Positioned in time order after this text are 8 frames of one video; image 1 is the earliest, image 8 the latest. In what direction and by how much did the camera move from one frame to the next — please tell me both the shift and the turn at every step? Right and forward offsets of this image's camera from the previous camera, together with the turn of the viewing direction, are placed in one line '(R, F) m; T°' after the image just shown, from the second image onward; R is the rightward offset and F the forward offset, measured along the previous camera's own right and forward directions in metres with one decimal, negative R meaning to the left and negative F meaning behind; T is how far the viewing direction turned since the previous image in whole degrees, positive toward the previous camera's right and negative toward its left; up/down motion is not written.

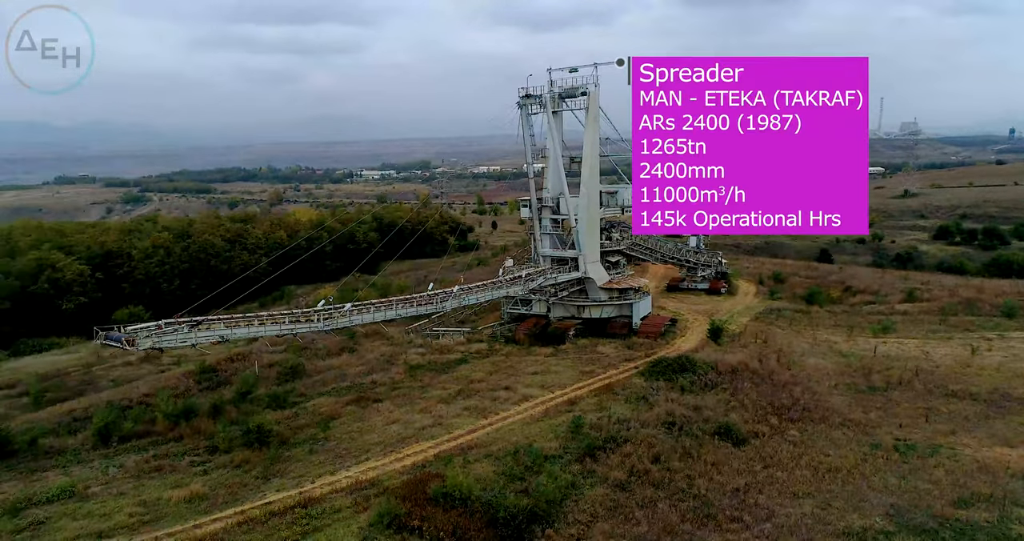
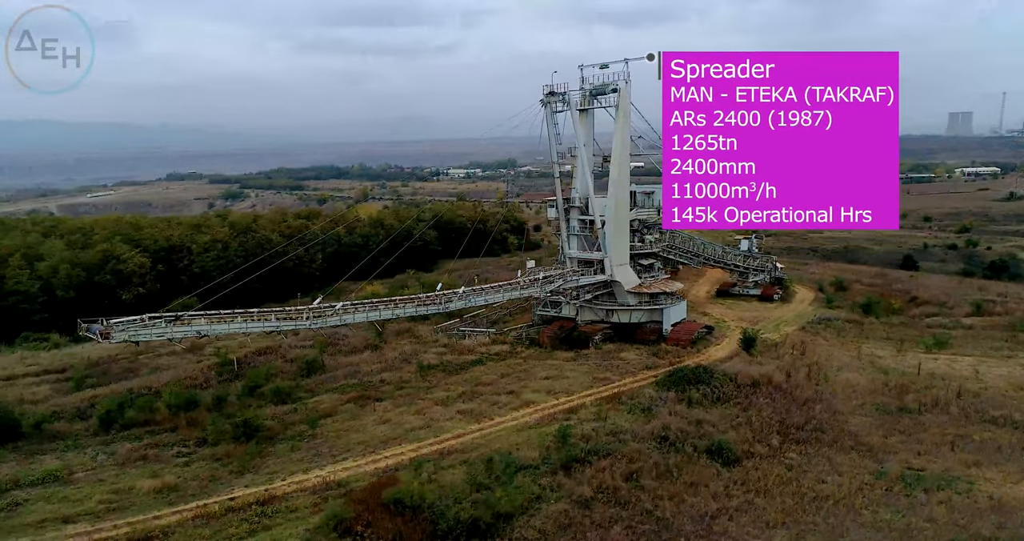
(+2.6, +0.7) m; -7°
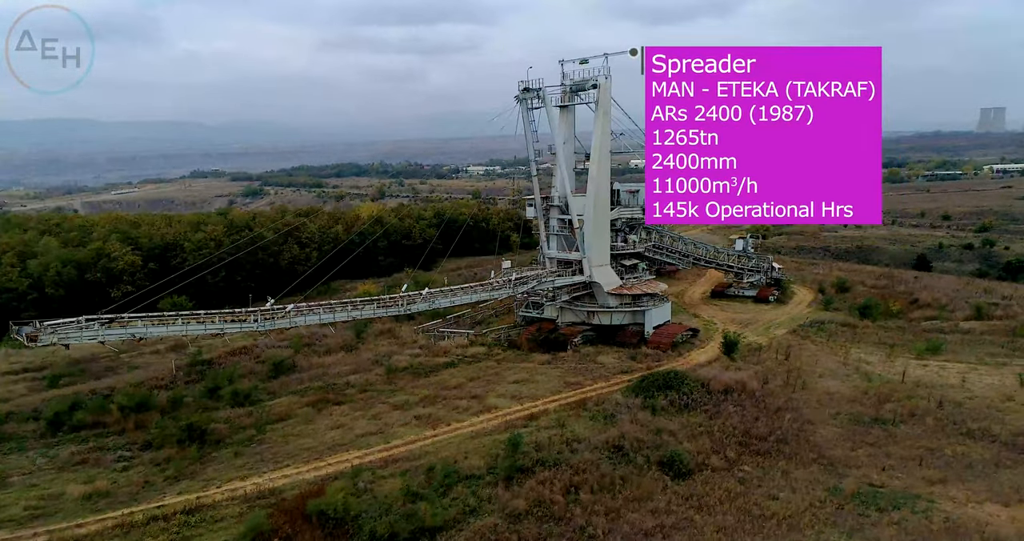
(+1.8, +0.6) m; -2°
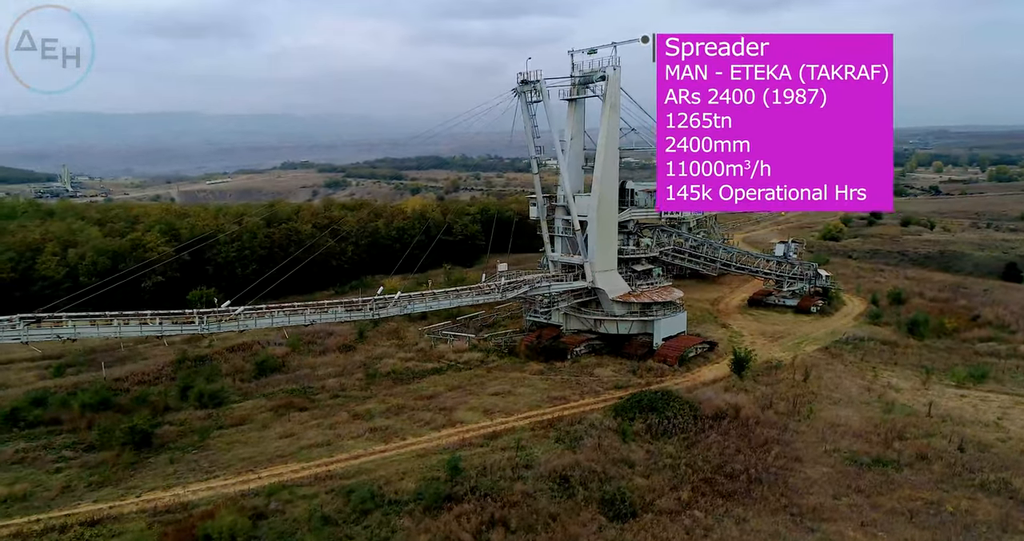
(+3.1, +1.7) m; -7°
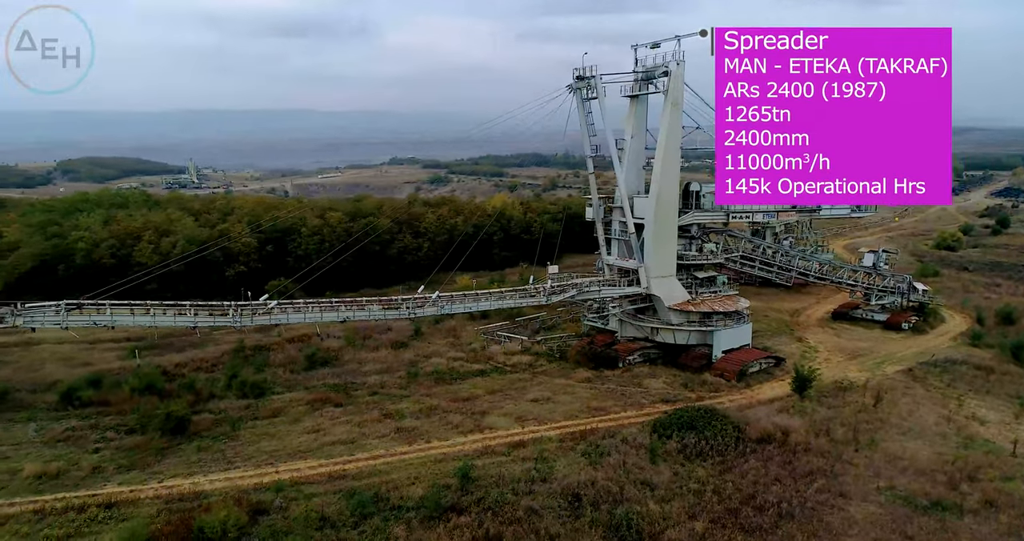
(+1.8, +0.8) m; -8°
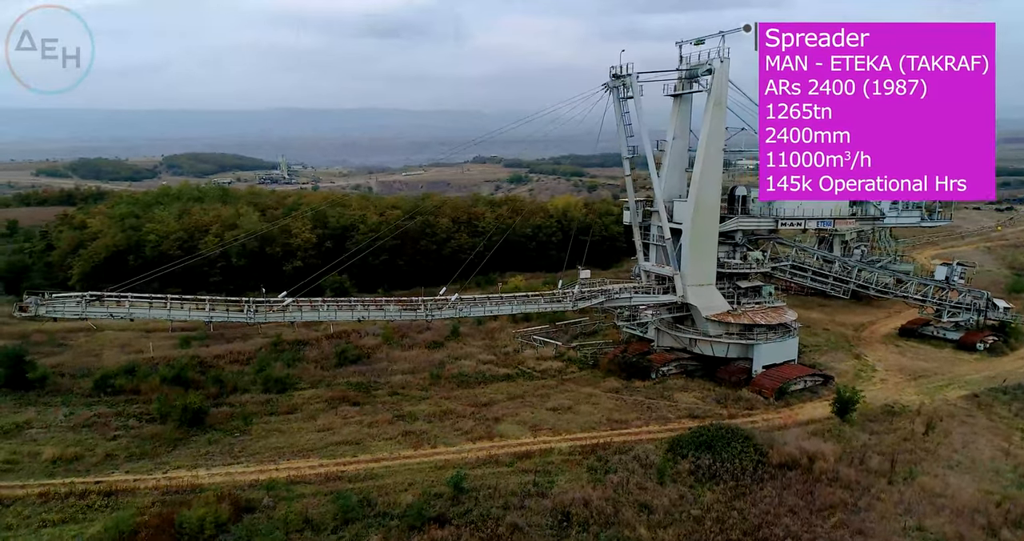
(+1.8, +0.7) m; -7°
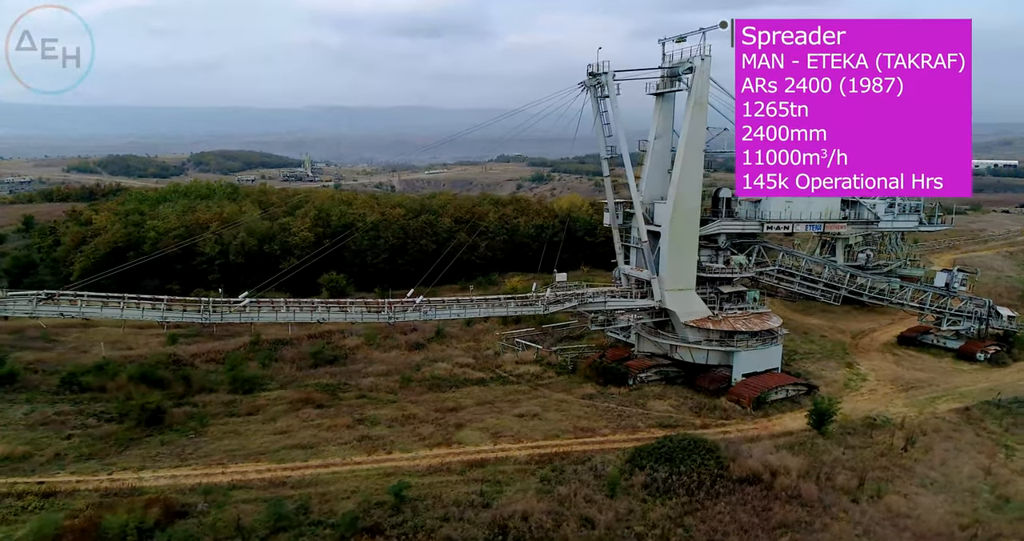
(+1.7, +0.5) m; -2°
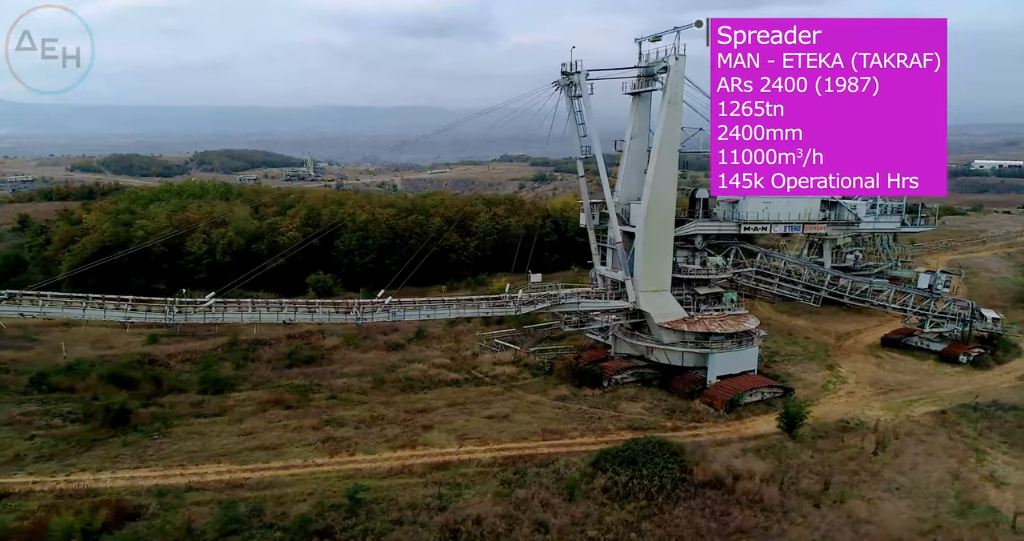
(+1.0, +0.1) m; 0°
